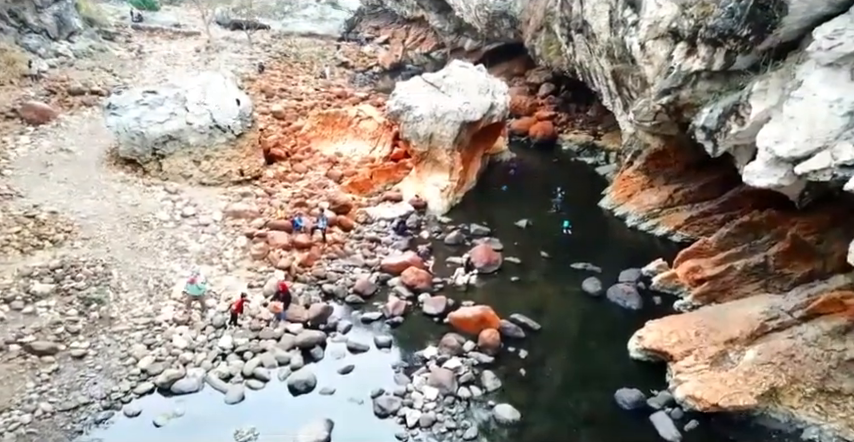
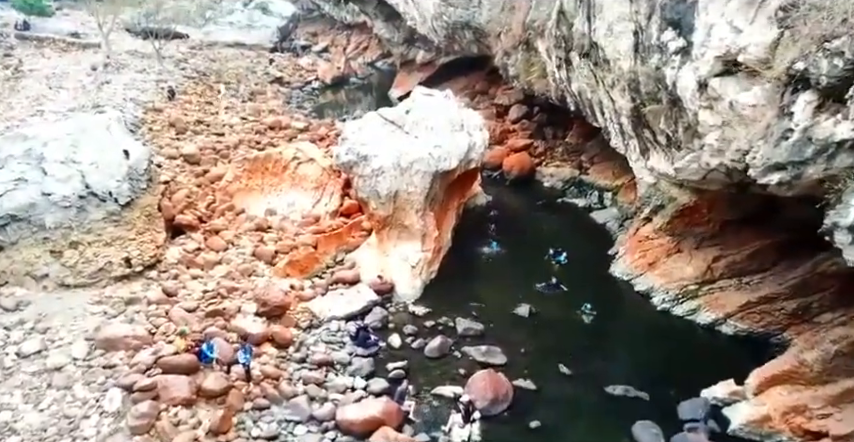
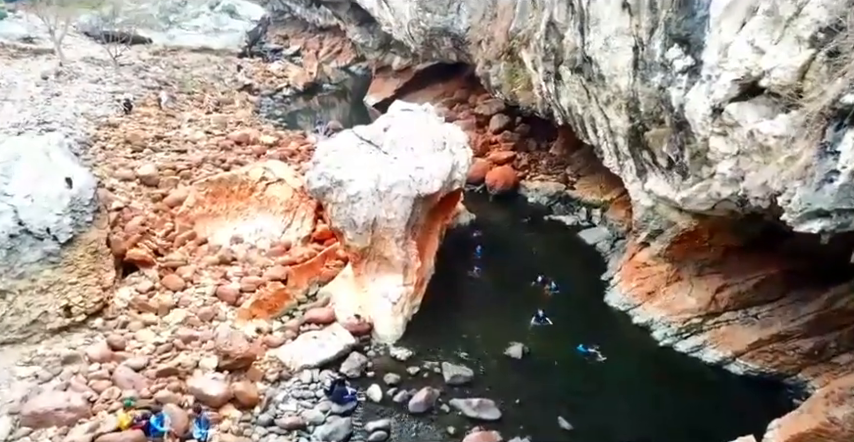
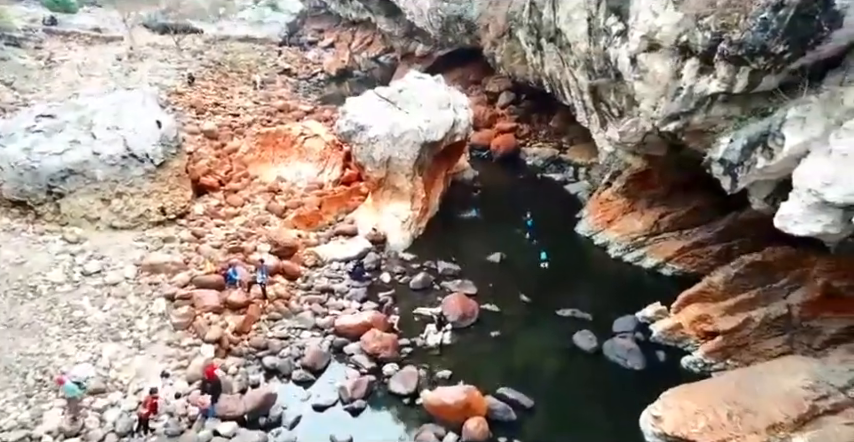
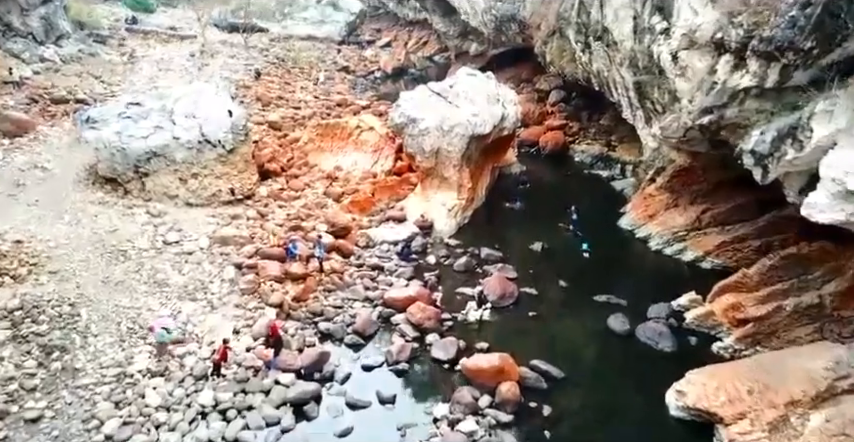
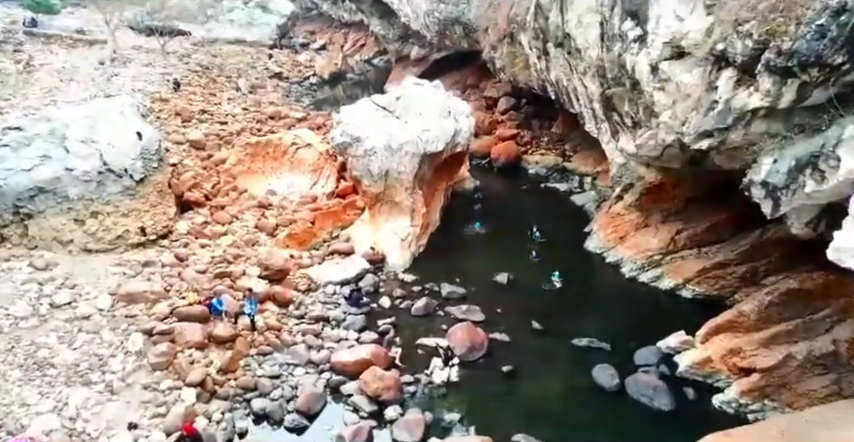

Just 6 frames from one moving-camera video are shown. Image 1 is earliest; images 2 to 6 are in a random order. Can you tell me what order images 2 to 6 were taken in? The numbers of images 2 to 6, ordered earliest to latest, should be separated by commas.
5, 4, 6, 2, 3
